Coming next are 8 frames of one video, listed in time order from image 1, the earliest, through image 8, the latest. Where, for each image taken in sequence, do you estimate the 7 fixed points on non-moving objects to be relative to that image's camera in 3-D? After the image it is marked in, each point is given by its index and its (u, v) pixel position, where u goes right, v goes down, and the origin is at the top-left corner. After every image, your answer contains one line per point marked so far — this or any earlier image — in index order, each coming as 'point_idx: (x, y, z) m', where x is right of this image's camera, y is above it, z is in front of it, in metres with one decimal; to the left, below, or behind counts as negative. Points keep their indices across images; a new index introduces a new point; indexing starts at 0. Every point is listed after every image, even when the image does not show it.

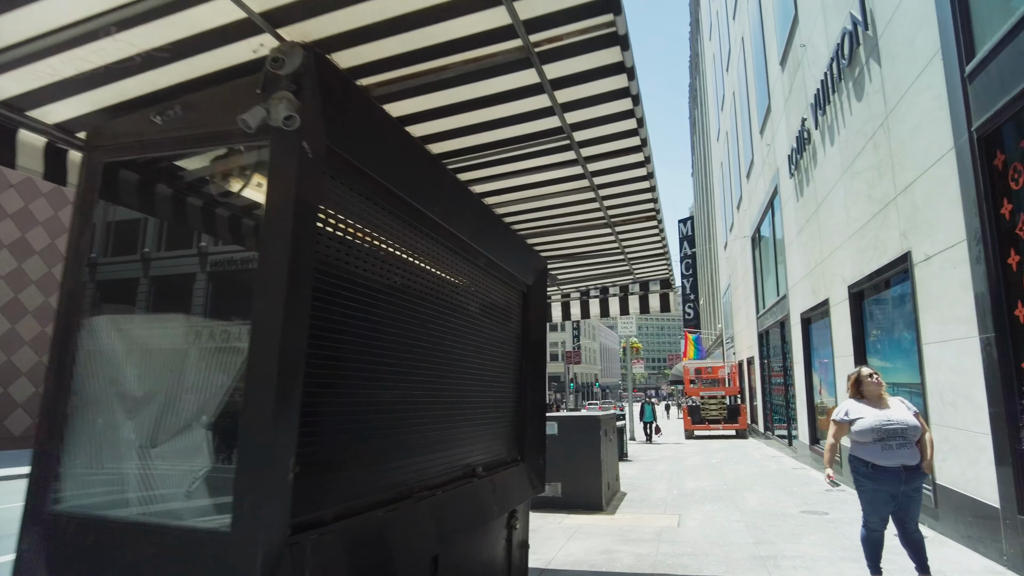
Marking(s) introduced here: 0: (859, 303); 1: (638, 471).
0: (+5.1, -0.2, +9.9) m
1: (+2.7, -3.9, +14.2) m
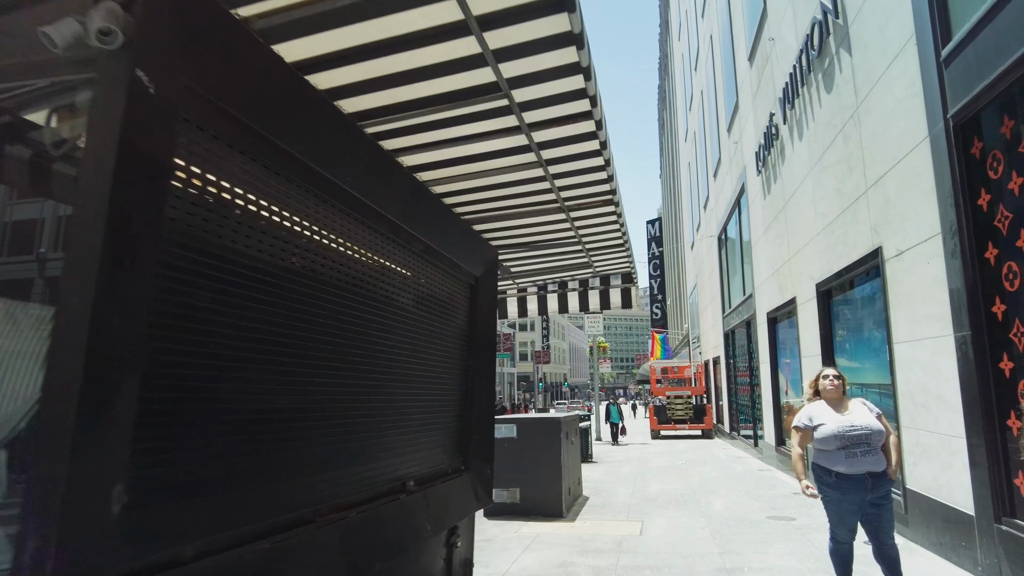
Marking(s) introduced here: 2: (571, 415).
0: (+4.5, -0.2, +9.6) m
1: (+1.9, -3.8, +13.8) m
2: (+0.8, -1.8, +9.5) m
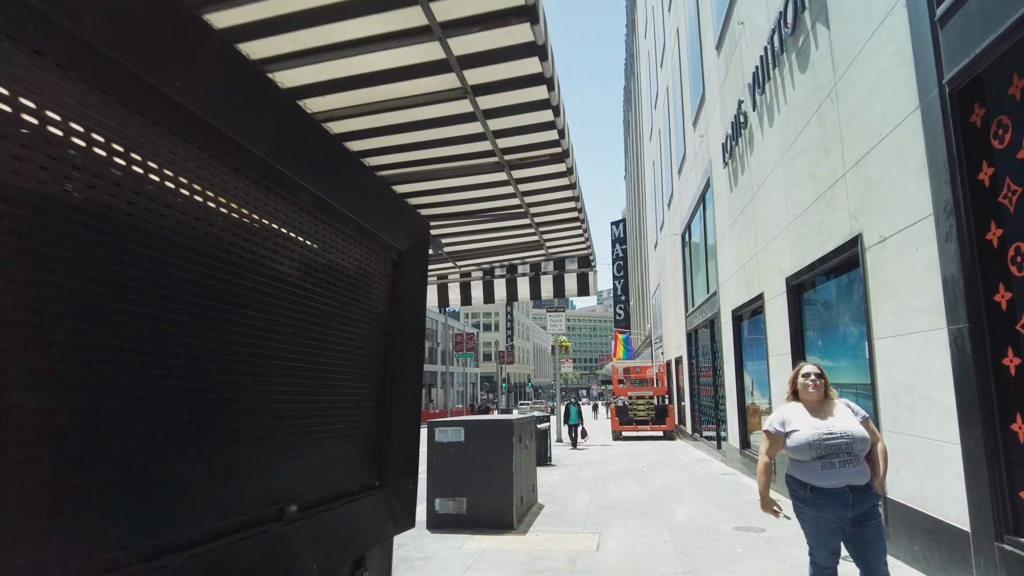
0: (+3.8, -0.1, +9.1) m
1: (+0.9, -3.7, +13.1) m
2: (+0.2, -1.7, +8.7) m
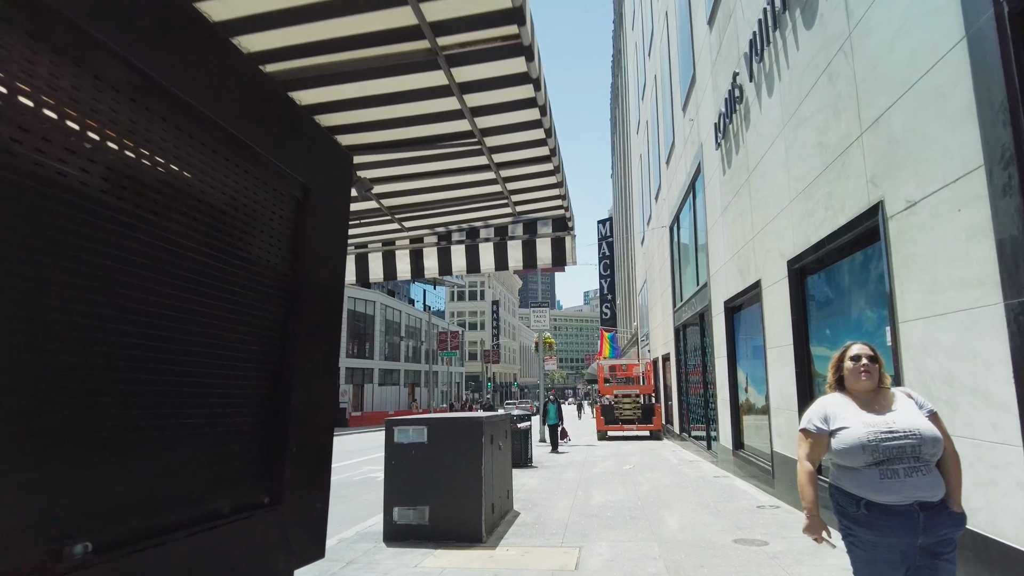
0: (+3.5, +0.1, +8.2) m
1: (+0.5, -3.5, +12.2) m
2: (-0.2, -1.5, +7.8) m
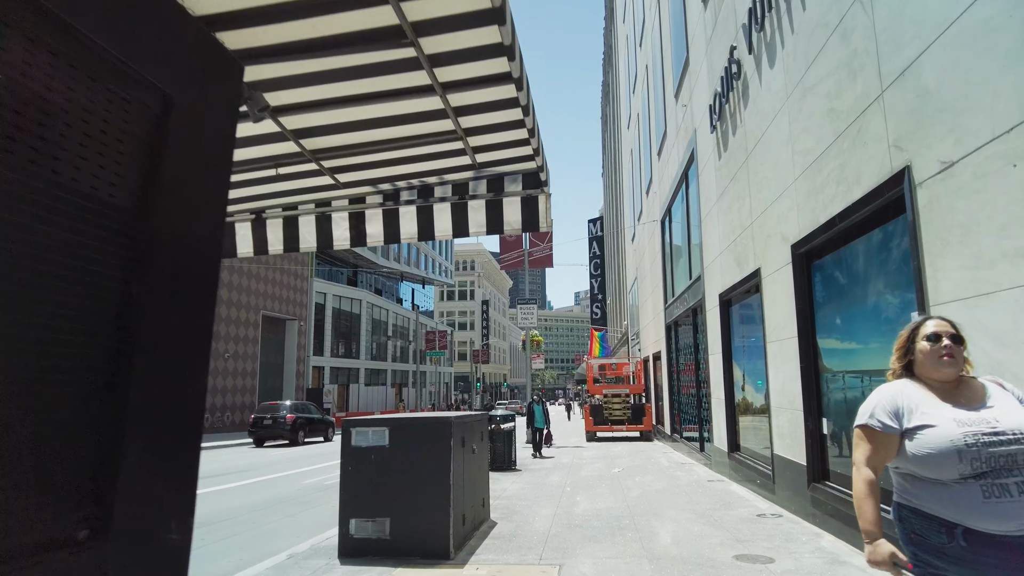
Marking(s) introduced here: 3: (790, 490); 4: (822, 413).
0: (+3.2, +0.2, +7.4) m
1: (+0.2, -3.4, +11.4) m
2: (-0.4, -1.3, +7.0) m
3: (+3.3, -2.4, +7.9) m
4: (+3.3, -1.3, +7.1) m
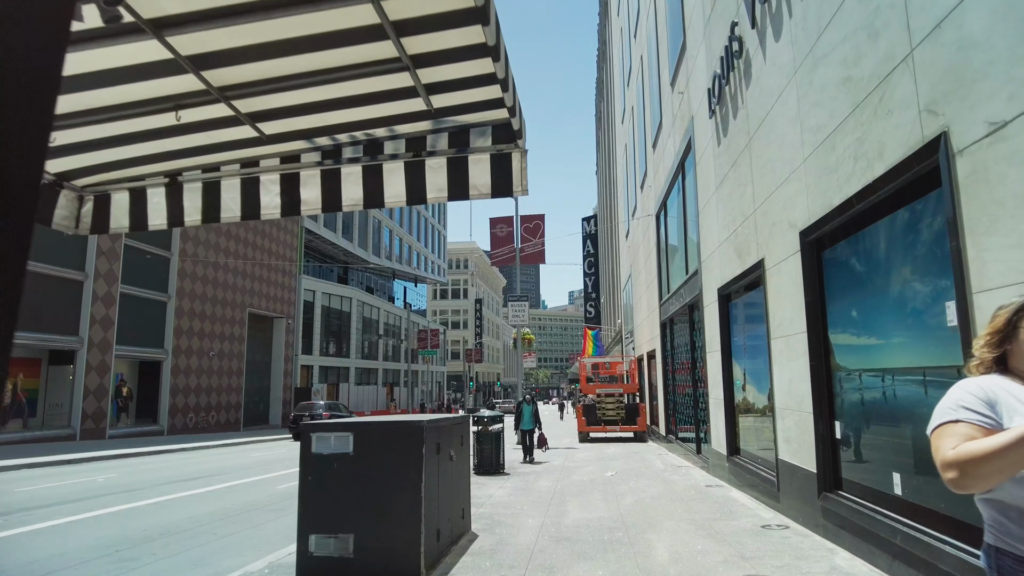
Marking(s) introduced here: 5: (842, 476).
0: (+3.1, +0.3, +6.8) m
1: (0.0, -3.3, +10.7) m
2: (-0.6, -1.2, +6.3) m
3: (+3.1, -2.3, +7.3) m
4: (+3.1, -1.2, +6.4) m
5: (+3.1, -1.8, +6.4) m
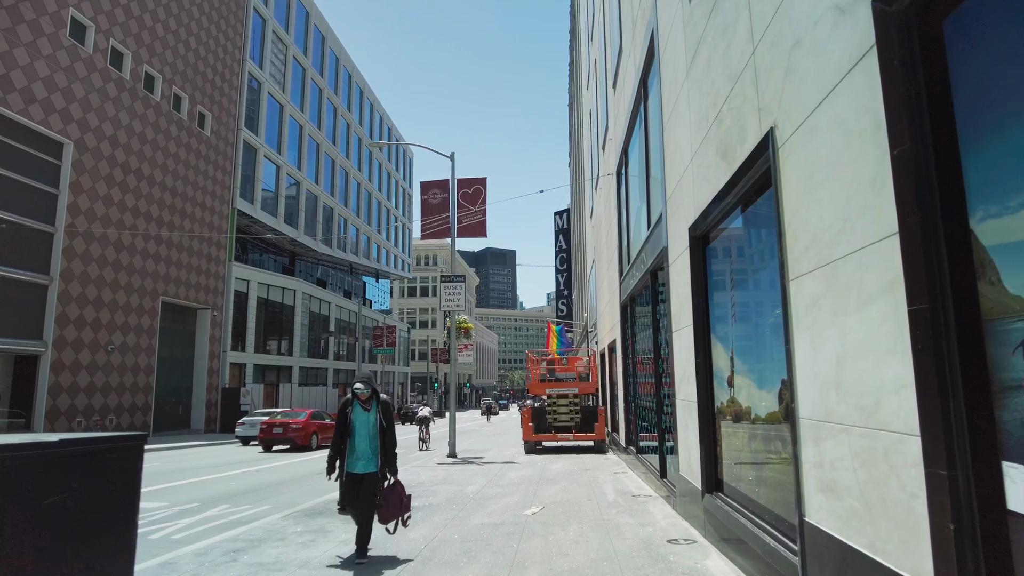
0: (+1.6, +1.0, +2.7) m
1: (-1.6, -2.6, +6.5) m
2: (-2.0, -0.5, +2.1) m
3: (+1.7, -1.6, +3.2) m
4: (+1.7, -0.6, +2.3) m
5: (+1.7, -1.1, +2.3) m
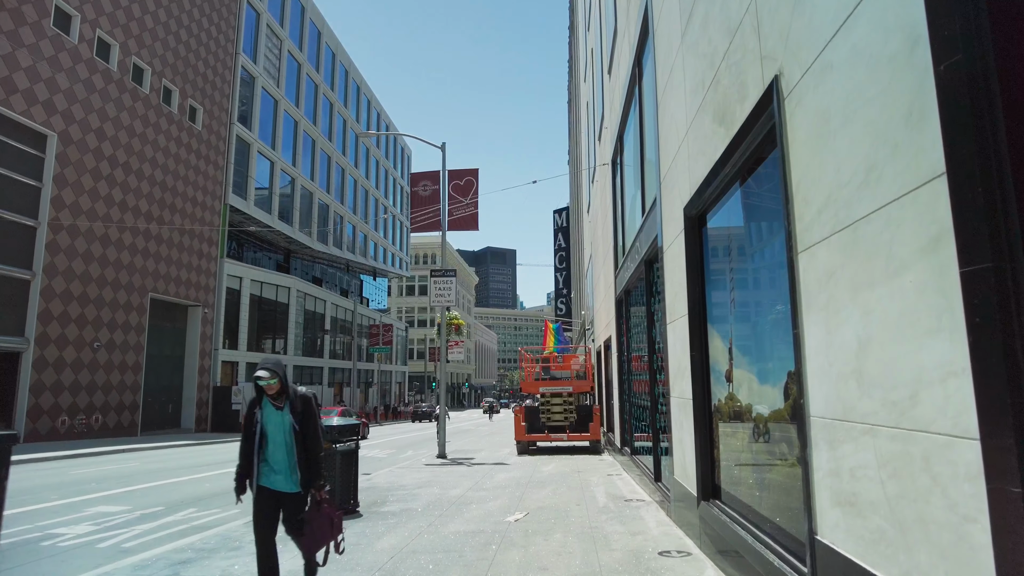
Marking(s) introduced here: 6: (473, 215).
0: (+1.4, +1.1, +2.0) m
1: (-1.8, -2.4, +5.9) m
2: (-2.3, -0.4, +1.4) m
3: (+1.4, -1.5, +2.5) m
4: (+1.5, -0.4, +1.7) m
5: (+1.5, -1.0, +1.6) m
6: (-1.1, +2.1, +19.1) m
